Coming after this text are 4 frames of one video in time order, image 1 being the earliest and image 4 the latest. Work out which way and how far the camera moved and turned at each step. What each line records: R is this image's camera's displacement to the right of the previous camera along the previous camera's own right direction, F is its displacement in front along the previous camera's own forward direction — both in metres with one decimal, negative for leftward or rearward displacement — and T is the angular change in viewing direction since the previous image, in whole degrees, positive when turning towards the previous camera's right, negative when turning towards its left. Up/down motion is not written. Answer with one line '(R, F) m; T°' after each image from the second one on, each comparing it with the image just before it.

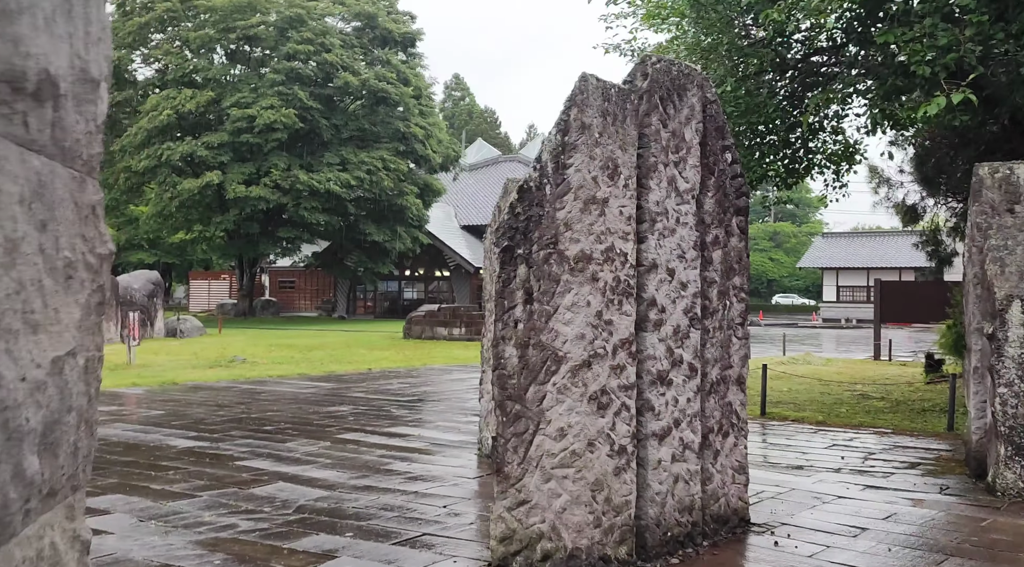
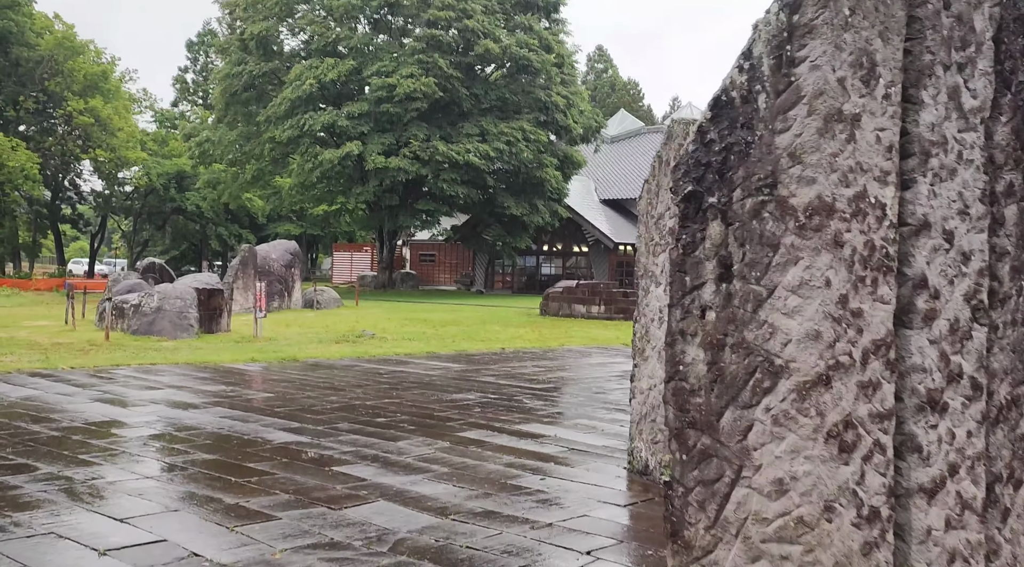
(-0.1, +1.6) m; -7°
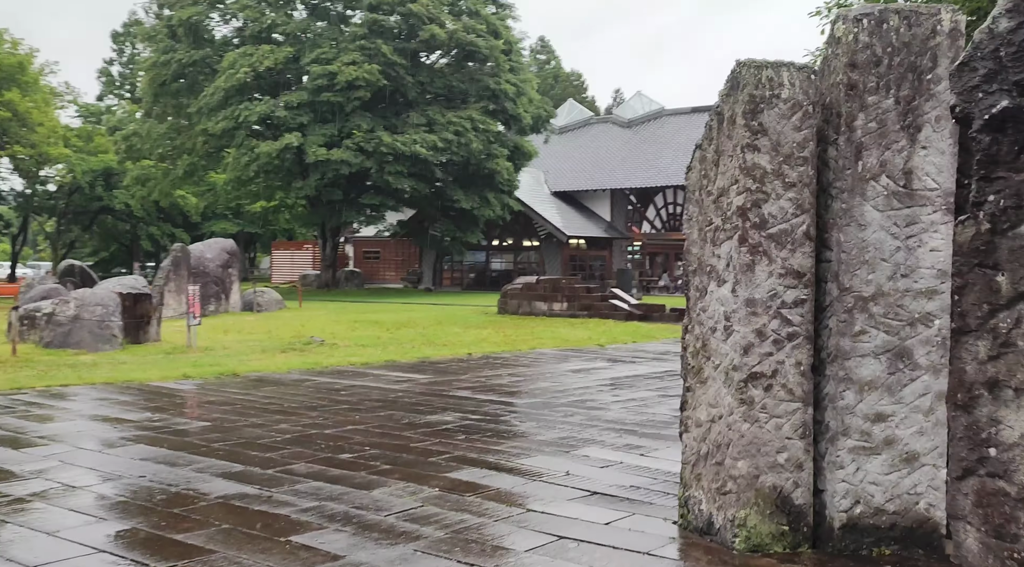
(-0.3, +1.5) m; +3°
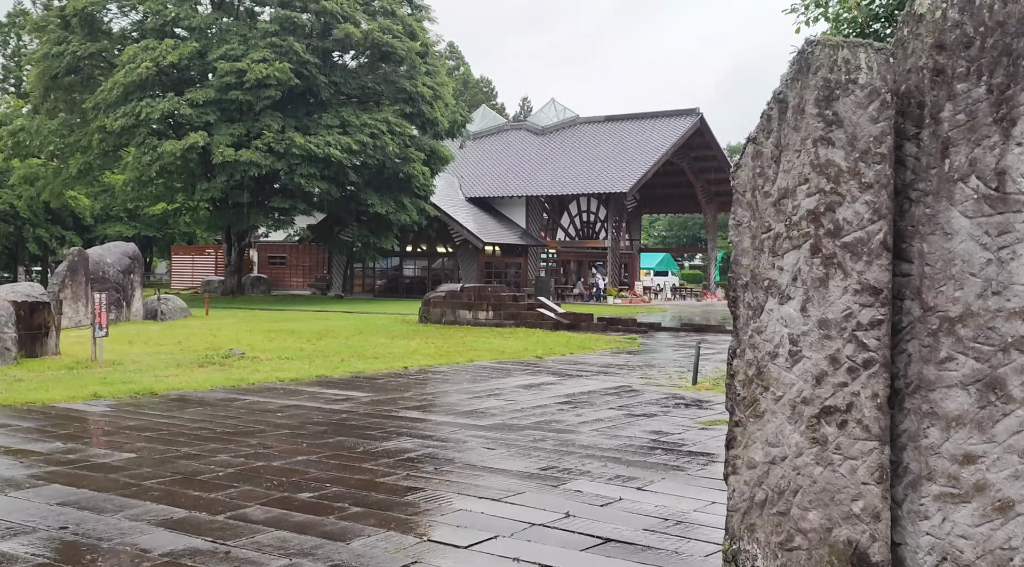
(-0.4, +0.8) m; +5°
